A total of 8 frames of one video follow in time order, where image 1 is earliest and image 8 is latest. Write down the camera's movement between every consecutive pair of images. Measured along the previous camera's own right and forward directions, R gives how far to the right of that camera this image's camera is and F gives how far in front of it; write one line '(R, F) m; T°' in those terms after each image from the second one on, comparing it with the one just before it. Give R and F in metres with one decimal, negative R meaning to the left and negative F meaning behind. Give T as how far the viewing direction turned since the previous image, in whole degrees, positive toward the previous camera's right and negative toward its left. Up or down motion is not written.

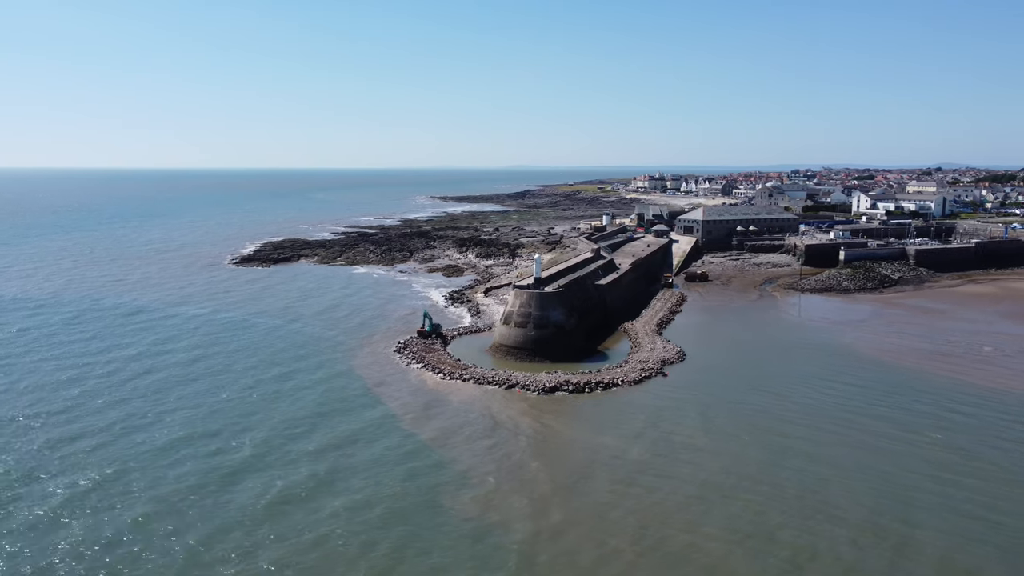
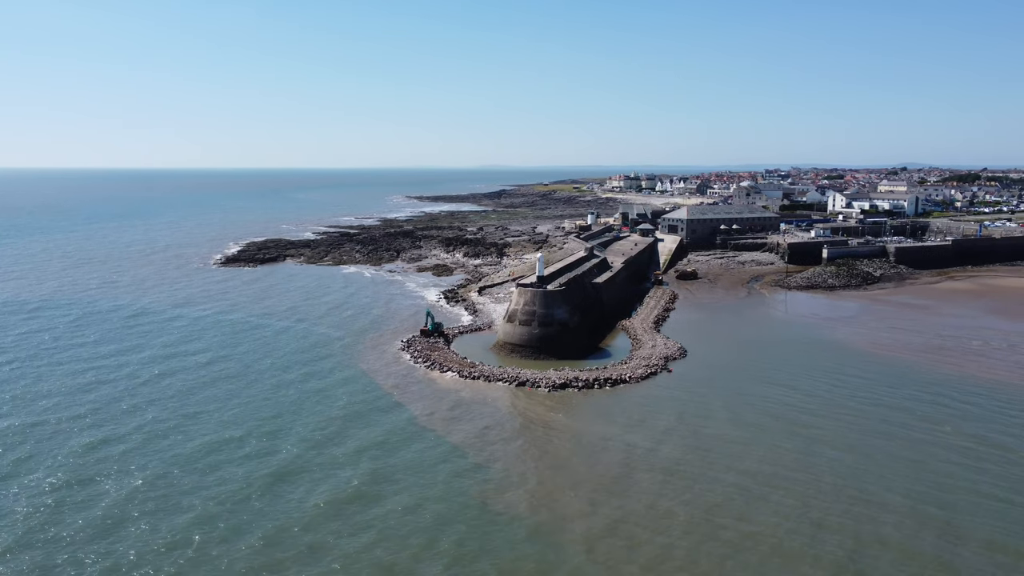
(-1.1, -0.2) m; +2°
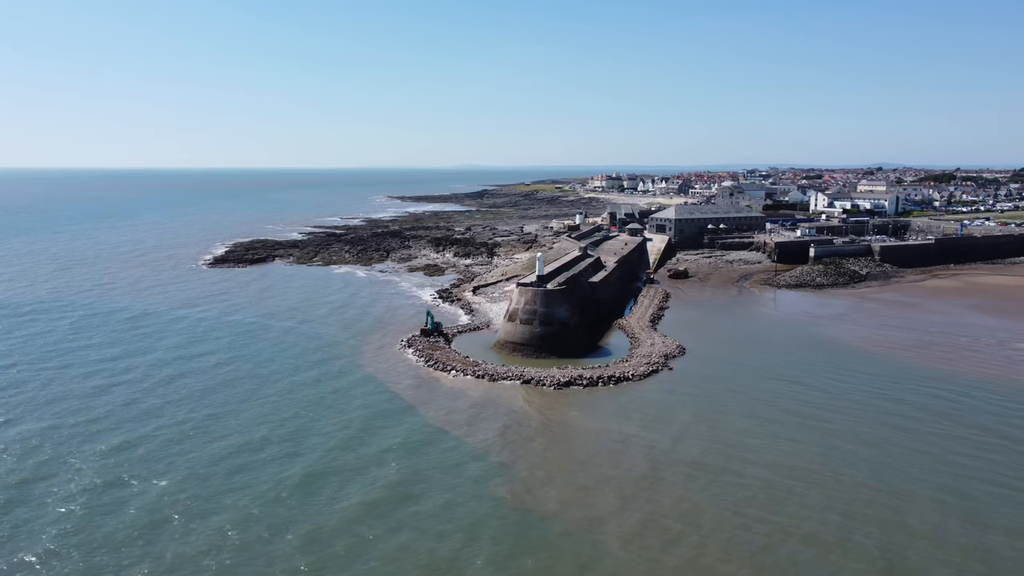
(-0.7, -0.2) m; +2°
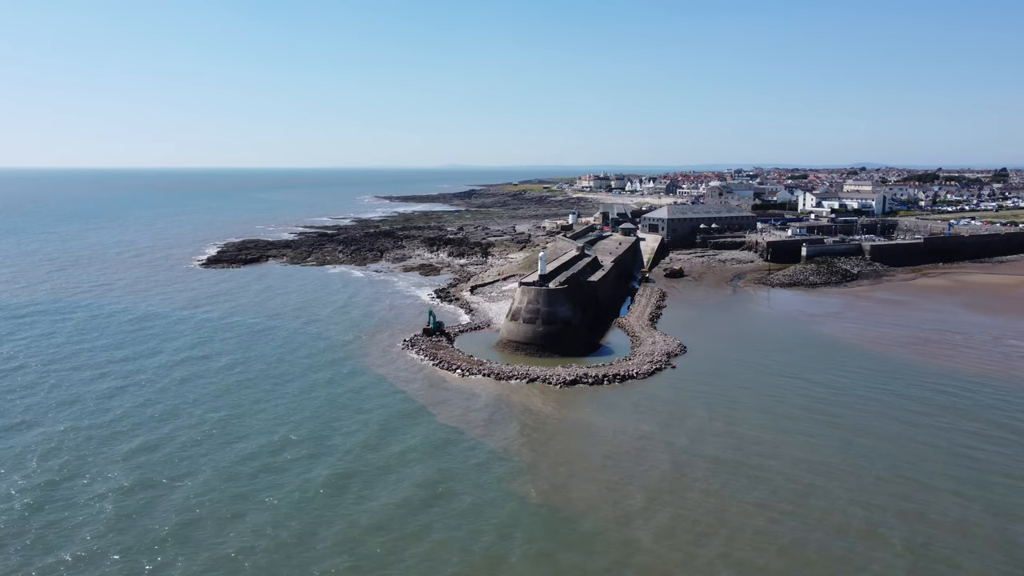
(-0.6, -0.1) m; +1°
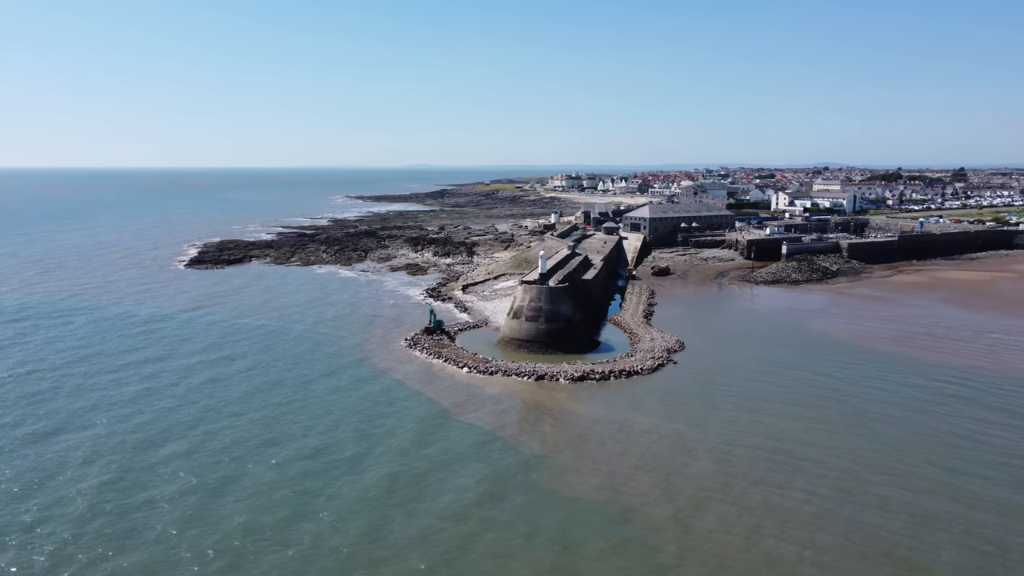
(-1.2, -0.3) m; +3°
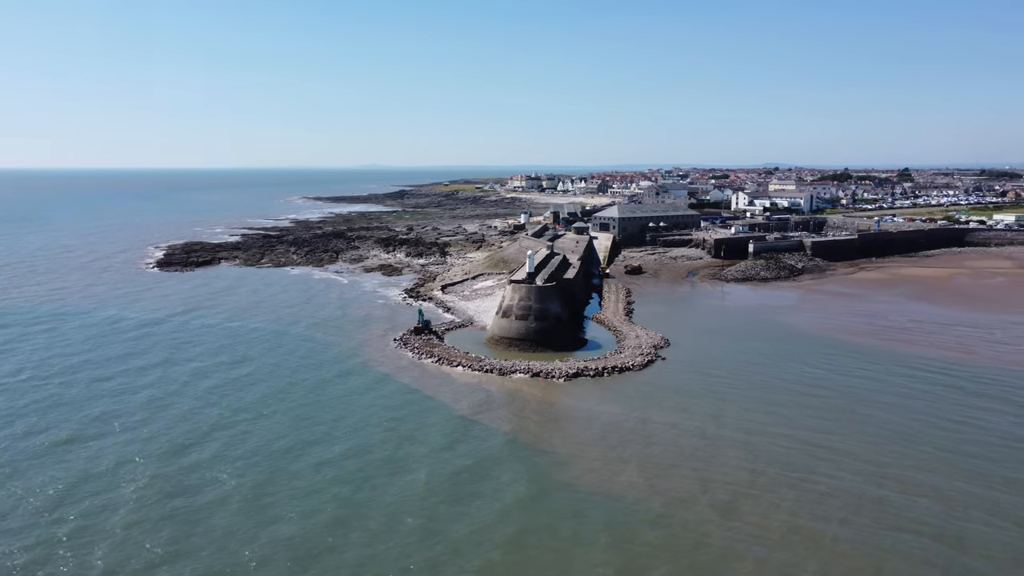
(-1.2, -0.2) m; +3°
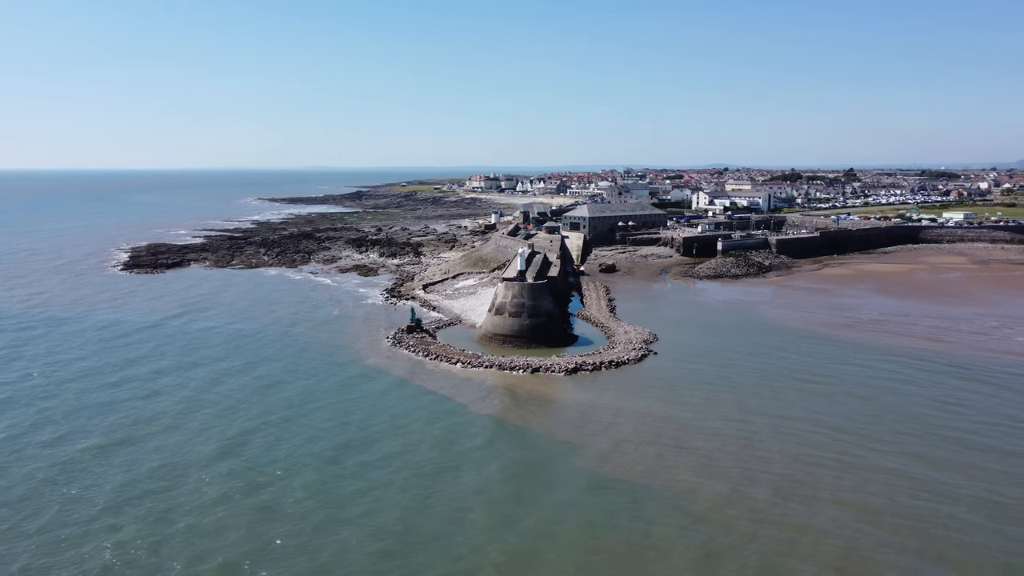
(-1.4, -0.3) m; +4°
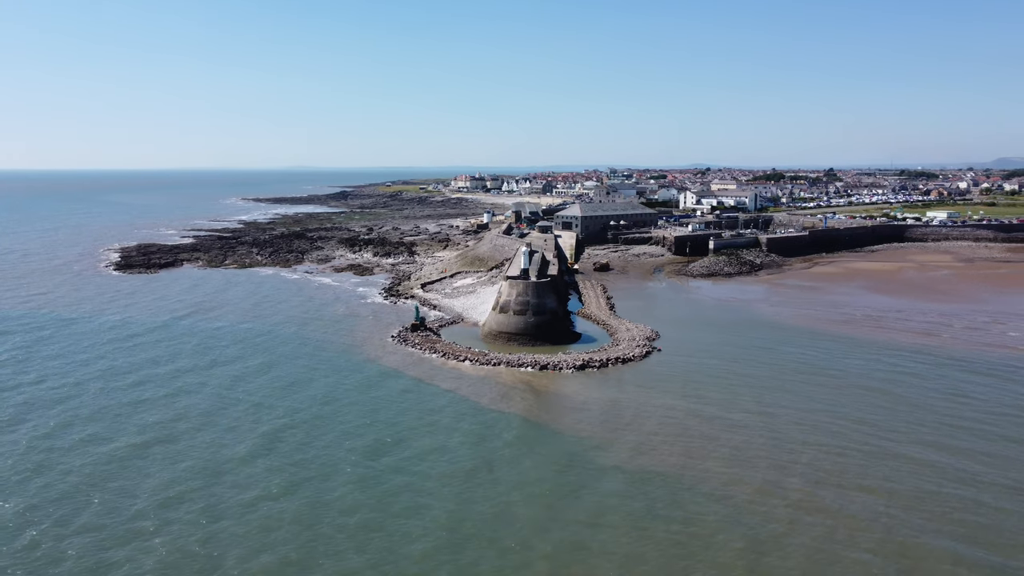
(-0.8, -0.2) m; +1°
